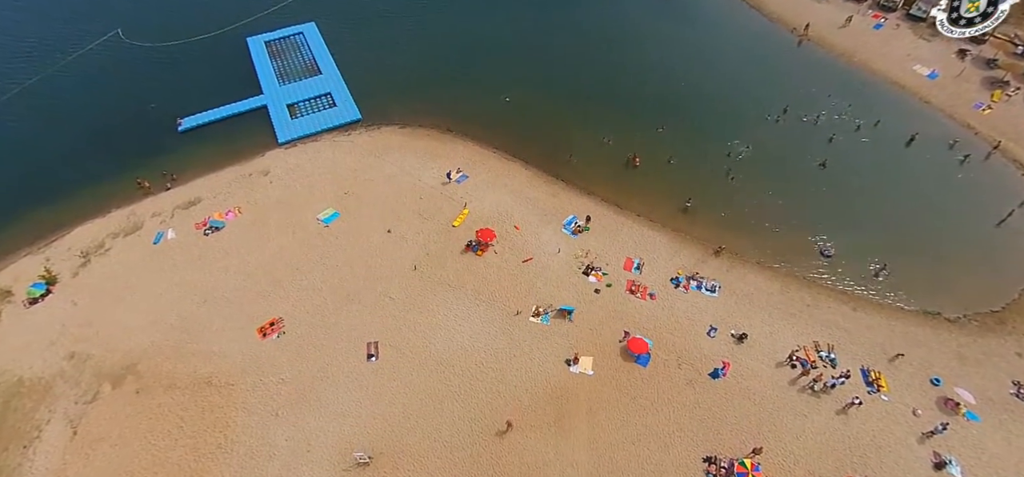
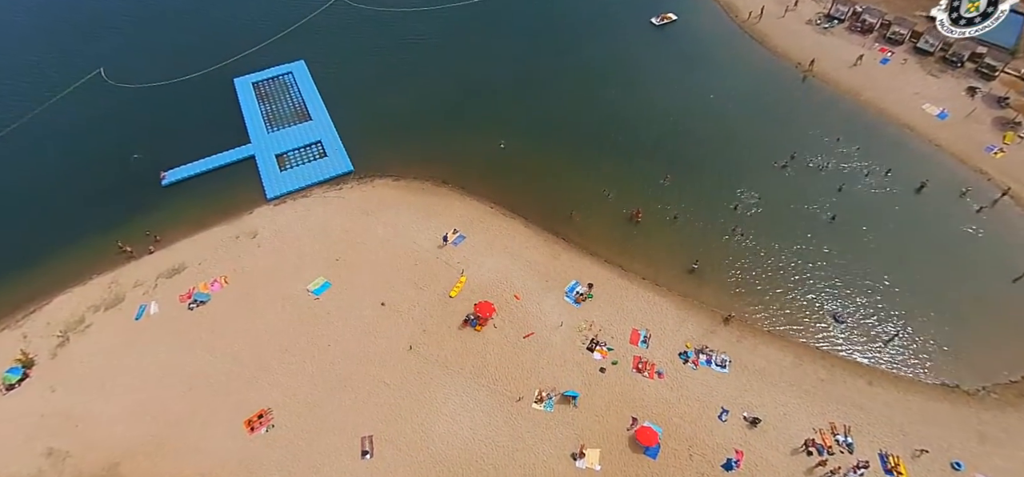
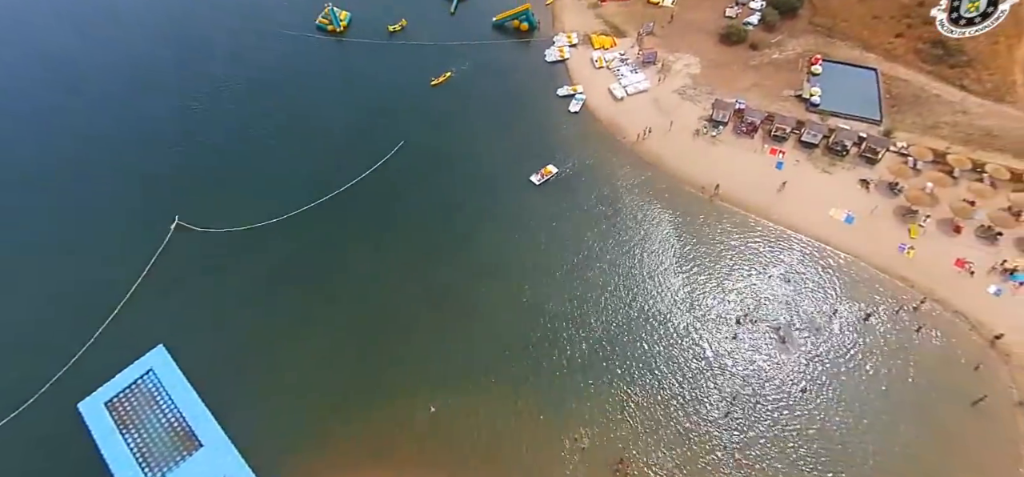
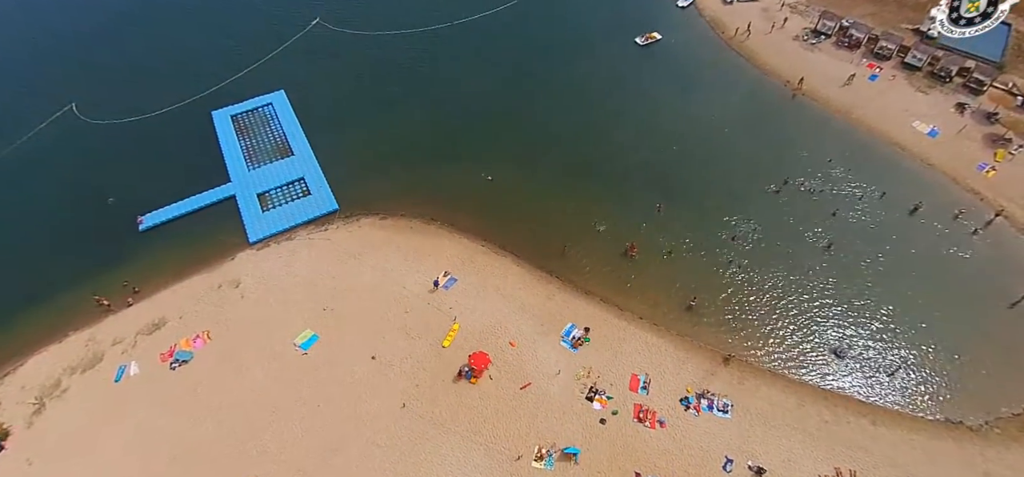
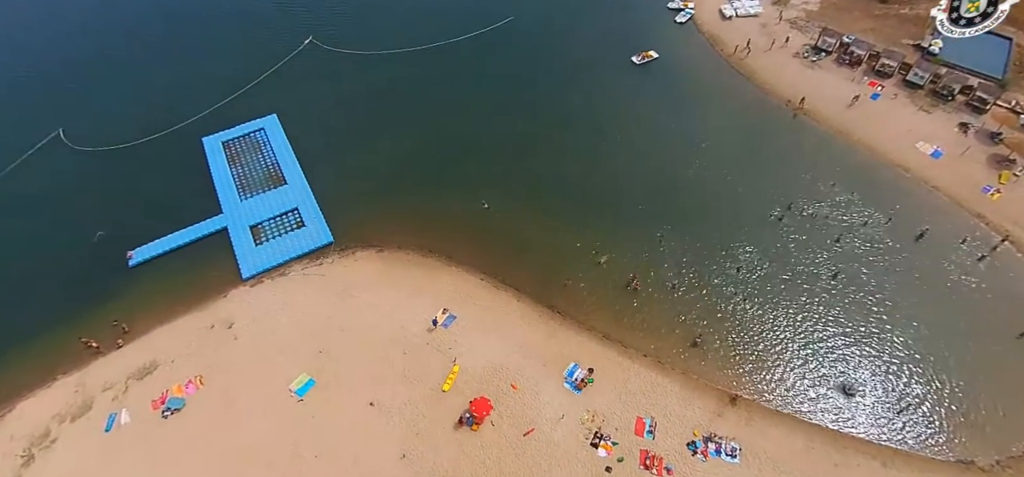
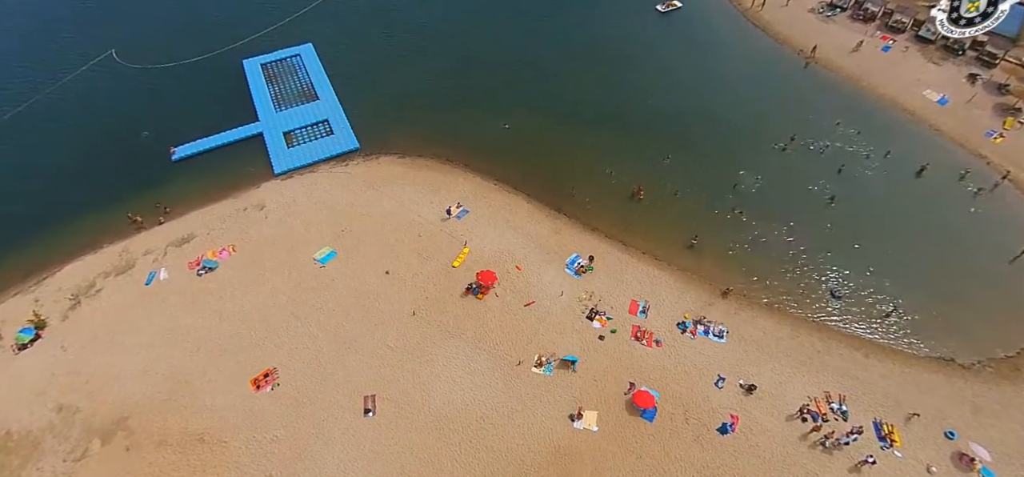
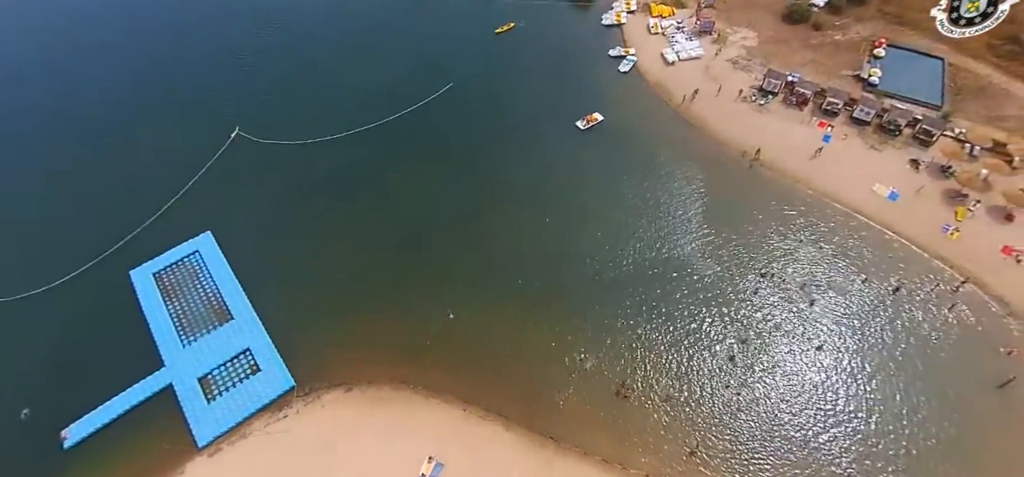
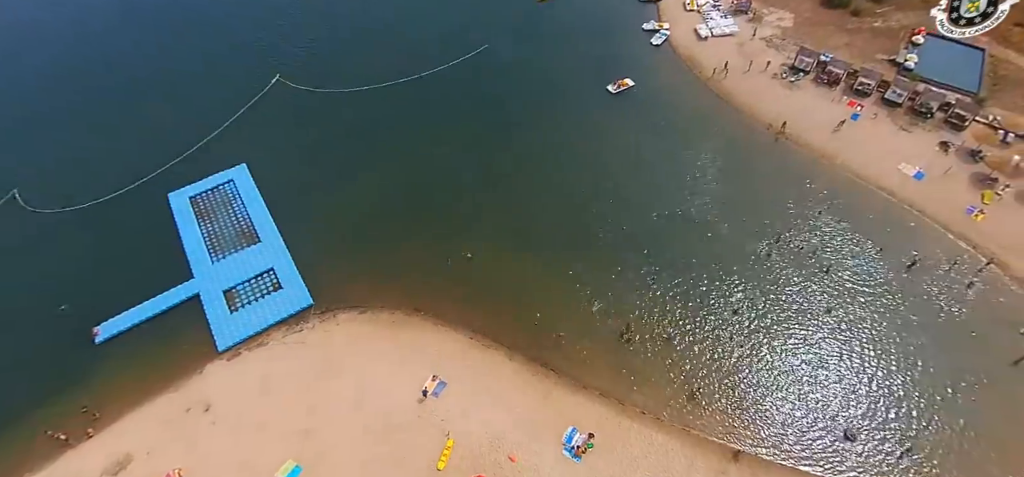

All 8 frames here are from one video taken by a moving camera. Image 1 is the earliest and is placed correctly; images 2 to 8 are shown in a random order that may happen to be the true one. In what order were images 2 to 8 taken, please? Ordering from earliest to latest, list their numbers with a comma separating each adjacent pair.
6, 2, 4, 5, 8, 7, 3
